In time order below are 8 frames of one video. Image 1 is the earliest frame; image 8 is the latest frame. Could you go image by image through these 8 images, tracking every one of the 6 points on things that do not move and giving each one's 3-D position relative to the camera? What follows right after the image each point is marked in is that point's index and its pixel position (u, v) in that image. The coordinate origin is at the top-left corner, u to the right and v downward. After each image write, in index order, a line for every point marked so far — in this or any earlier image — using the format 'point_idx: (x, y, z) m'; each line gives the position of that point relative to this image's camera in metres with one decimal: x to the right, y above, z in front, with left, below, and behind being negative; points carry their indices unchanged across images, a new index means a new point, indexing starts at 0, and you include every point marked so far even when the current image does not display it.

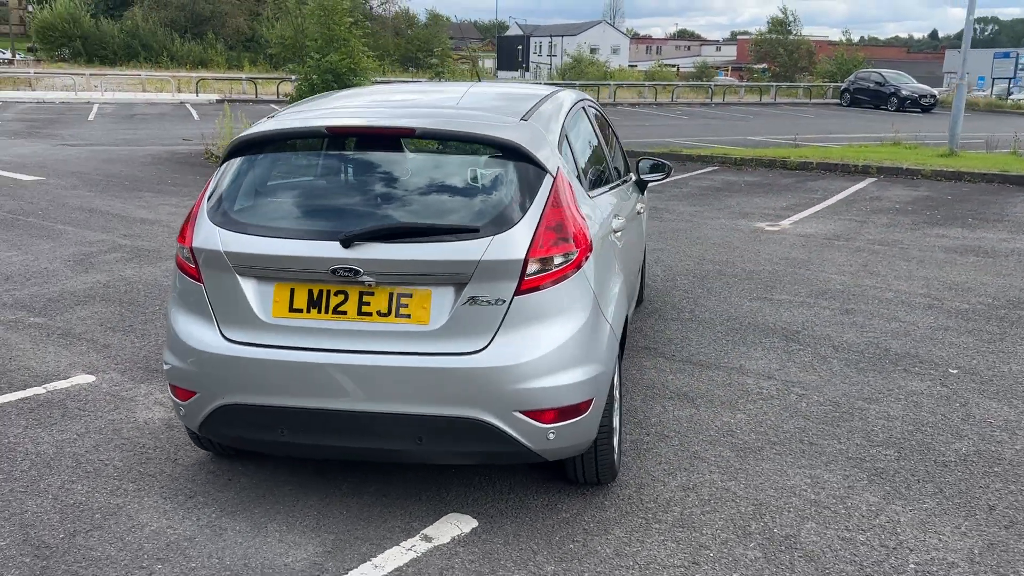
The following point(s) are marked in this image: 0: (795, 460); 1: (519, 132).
0: (+1.2, -0.7, +3.6) m
1: (0.0, +0.6, +3.1) m
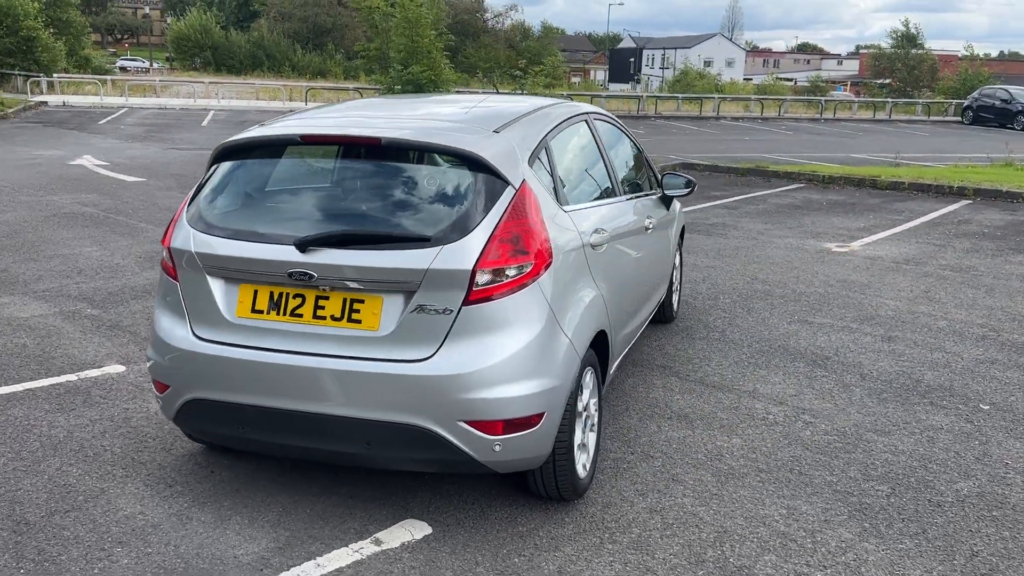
0: (+1.1, -0.8, +3.5) m
1: (-0.1, +0.5, +3.1) m
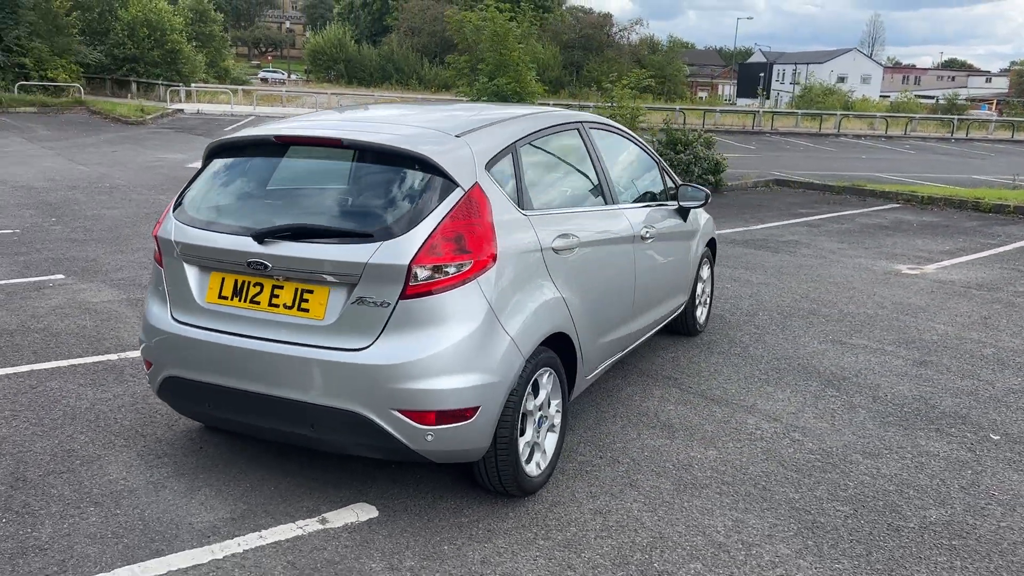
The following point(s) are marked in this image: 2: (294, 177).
0: (+0.9, -0.9, +3.5) m
1: (-0.3, +0.5, +3.3) m
2: (-0.7, +0.5, +3.3) m
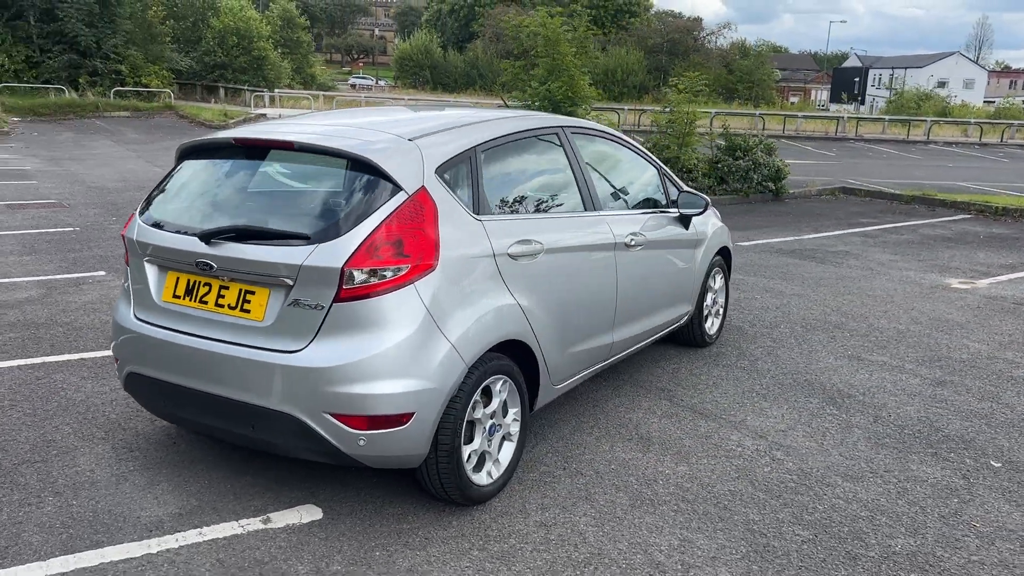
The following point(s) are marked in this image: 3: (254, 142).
0: (+0.7, -0.9, +3.3) m
1: (-0.5, +0.5, +3.3) m
2: (-0.9, +0.4, +3.4) m
3: (-1.0, +0.6, +3.5) m
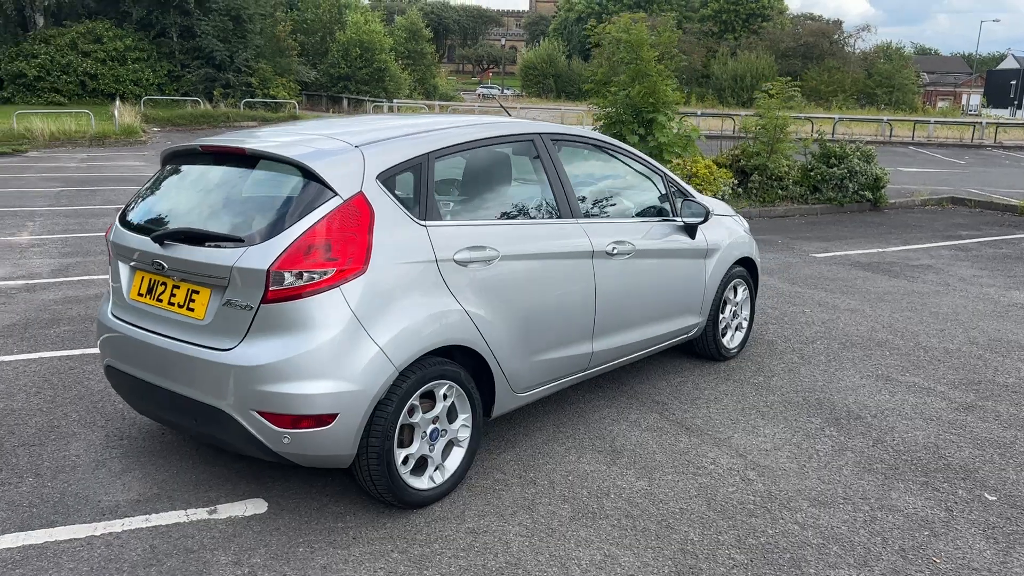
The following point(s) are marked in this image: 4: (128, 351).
0: (+0.4, -0.9, +3.3) m
1: (-0.7, +0.5, +3.4) m
2: (-1.1, +0.4, +3.5) m
3: (-1.2, +0.6, +3.6) m
4: (-1.6, -0.3, +3.6) m
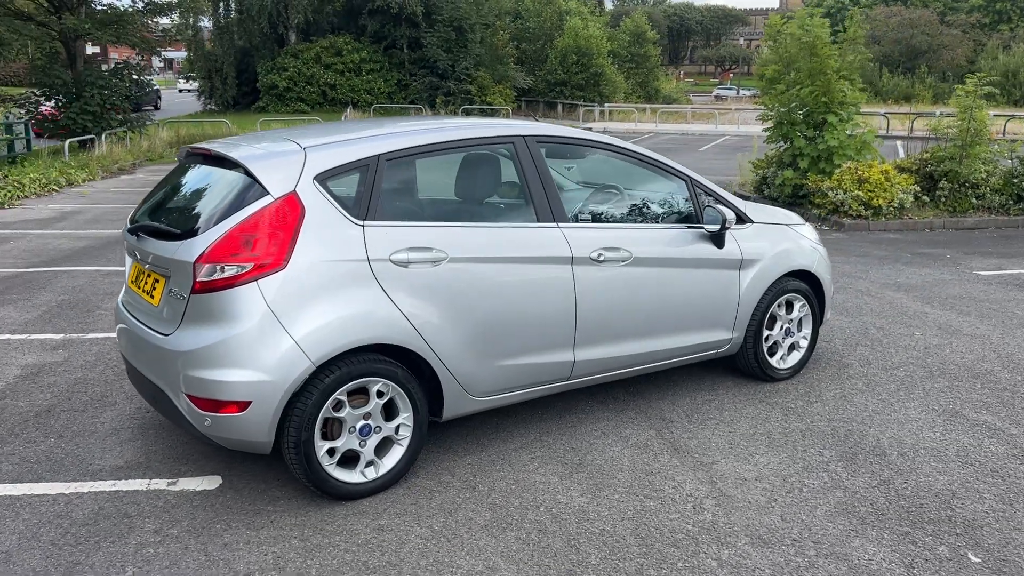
0: (0.0, -1.0, +3.2) m
1: (-1.0, +0.5, +3.6) m
2: (-1.3, +0.5, +3.8) m
3: (-1.4, +0.6, +4.0) m
4: (-1.8, -0.2, +4.0) m
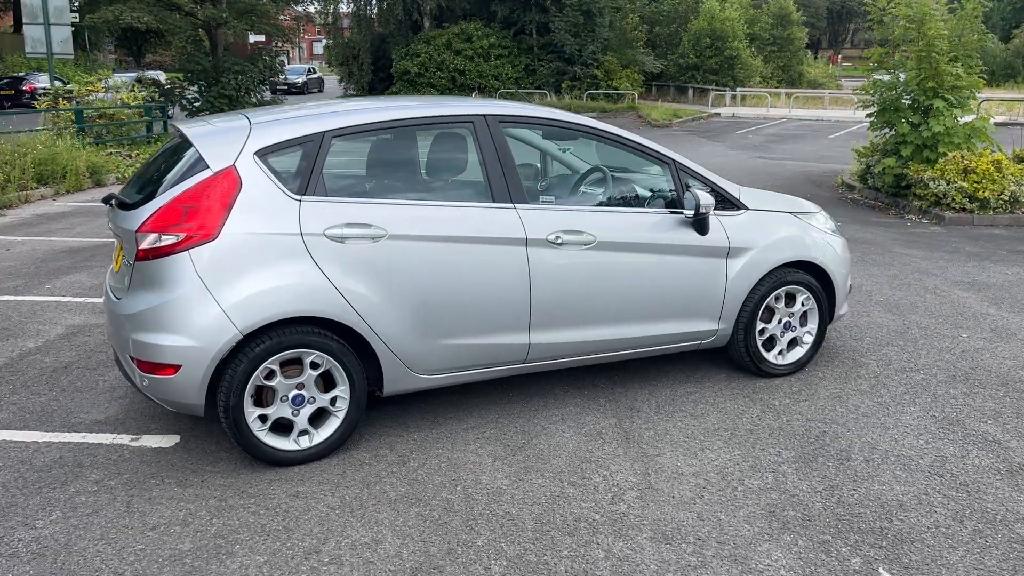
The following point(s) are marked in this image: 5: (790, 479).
0: (-0.4, -0.9, +3.2) m
1: (-1.2, +0.7, +3.7) m
2: (-1.6, +0.6, +4.0) m
3: (-1.6, +0.8, +4.2) m
4: (-2.0, 0.0, +4.3) m
5: (+1.1, -0.8, +3.6) m
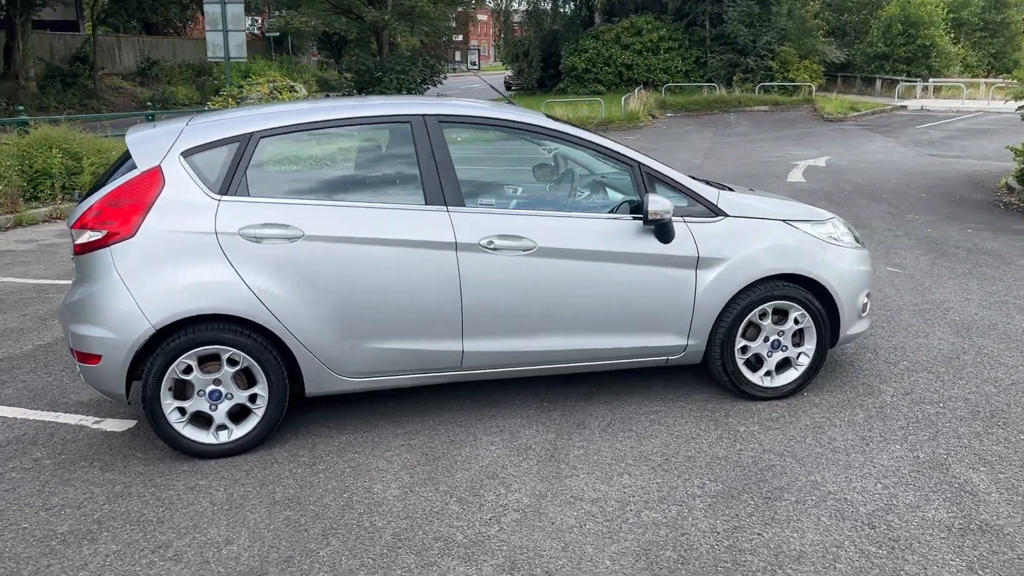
0: (-0.9, -0.9, +3.2) m
1: (-1.5, +0.7, +3.9) m
2: (-1.8, +0.7, +4.2) m
3: (-1.8, +0.8, +4.4) m
4: (-2.2, 0.0, +4.6) m
5: (+0.7, -0.8, +3.2) m
